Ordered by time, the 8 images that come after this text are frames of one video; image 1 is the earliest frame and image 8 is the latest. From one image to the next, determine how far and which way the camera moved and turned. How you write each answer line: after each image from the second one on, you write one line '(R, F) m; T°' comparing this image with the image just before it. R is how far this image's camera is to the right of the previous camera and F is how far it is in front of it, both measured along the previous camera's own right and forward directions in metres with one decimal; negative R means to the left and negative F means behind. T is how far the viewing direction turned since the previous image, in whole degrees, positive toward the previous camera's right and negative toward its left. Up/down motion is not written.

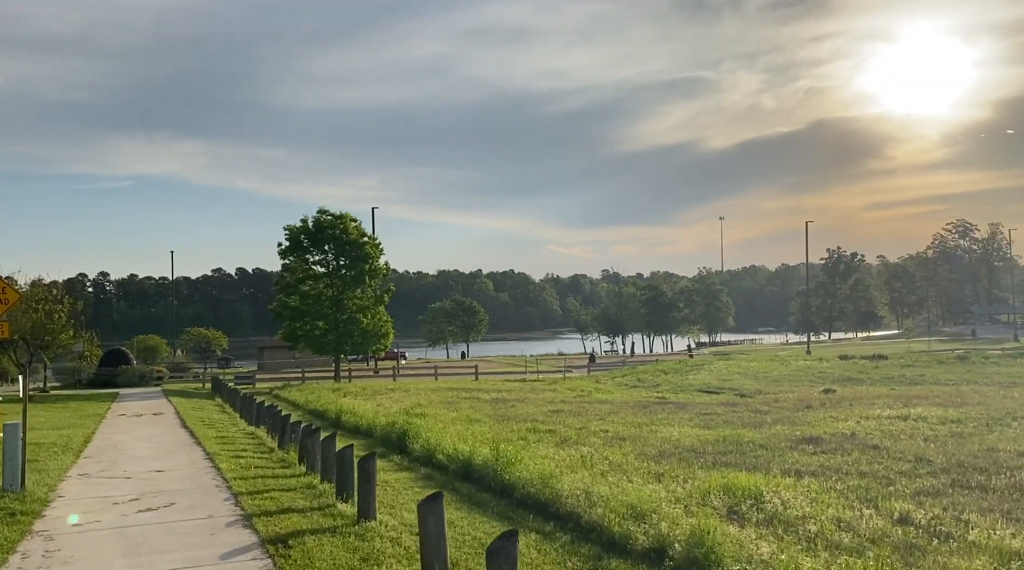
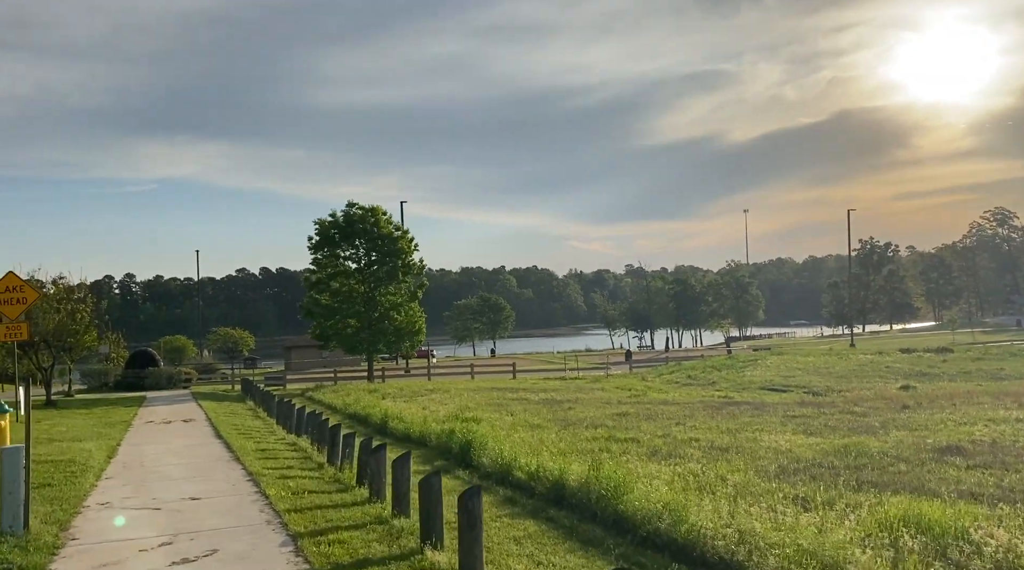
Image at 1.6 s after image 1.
(-0.8, +1.9) m; -1°
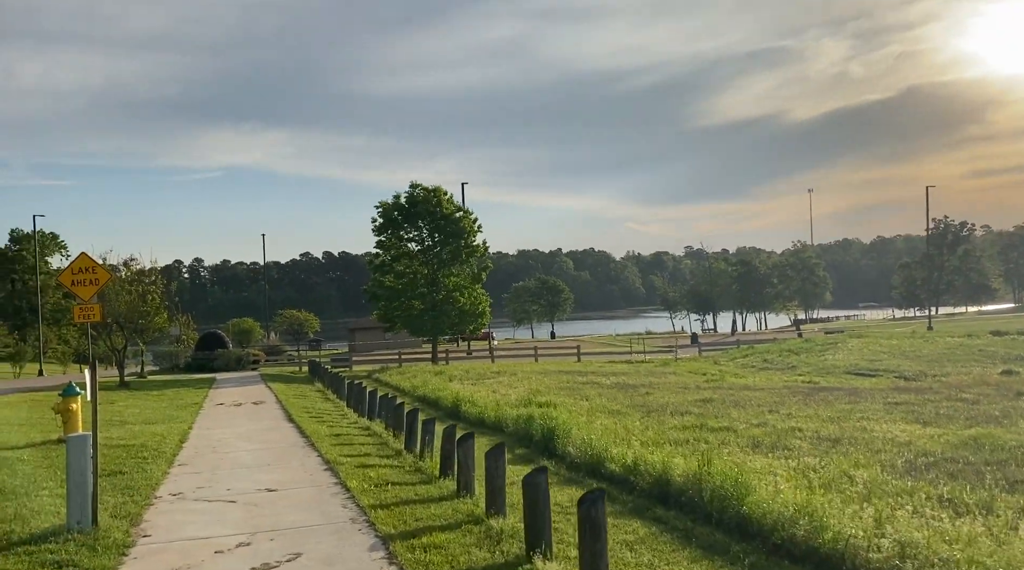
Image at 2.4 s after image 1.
(-0.4, +0.8) m; -4°
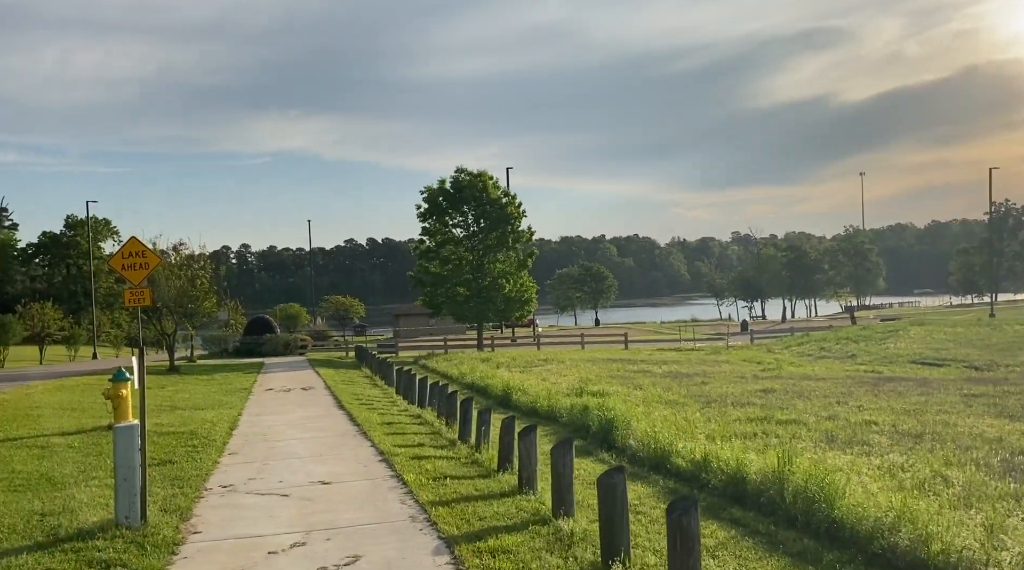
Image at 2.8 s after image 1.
(-0.2, +0.5) m; -3°
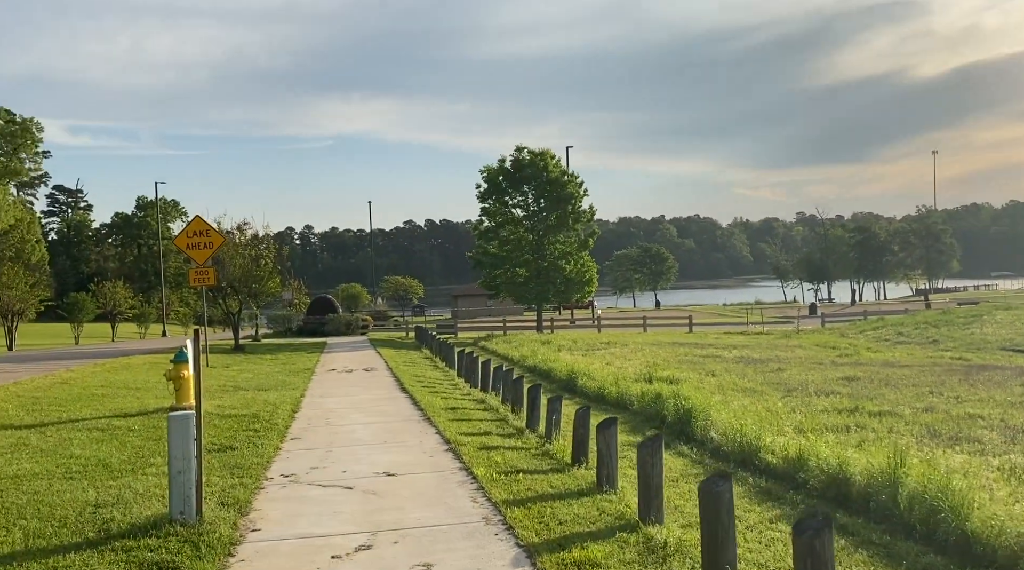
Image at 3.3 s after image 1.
(-0.2, +0.7) m; -4°
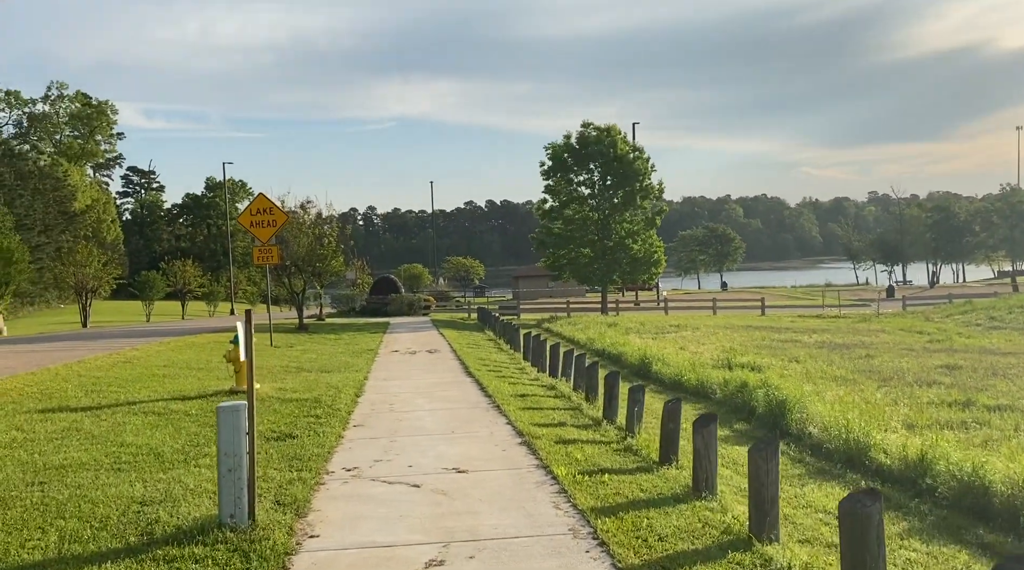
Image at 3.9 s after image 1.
(-0.2, +0.8) m; -4°
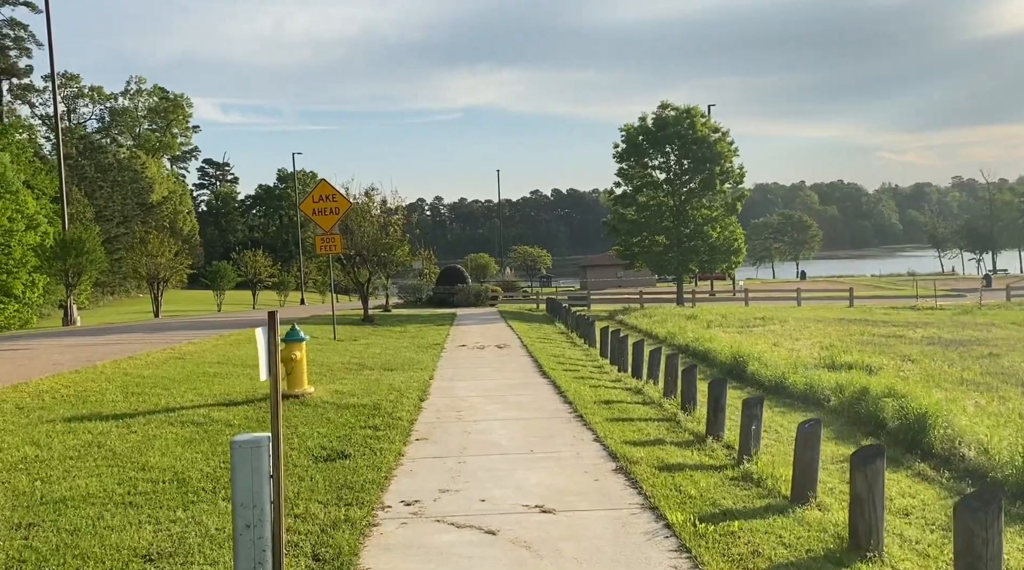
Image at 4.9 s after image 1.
(-0.2, +1.5) m; -4°
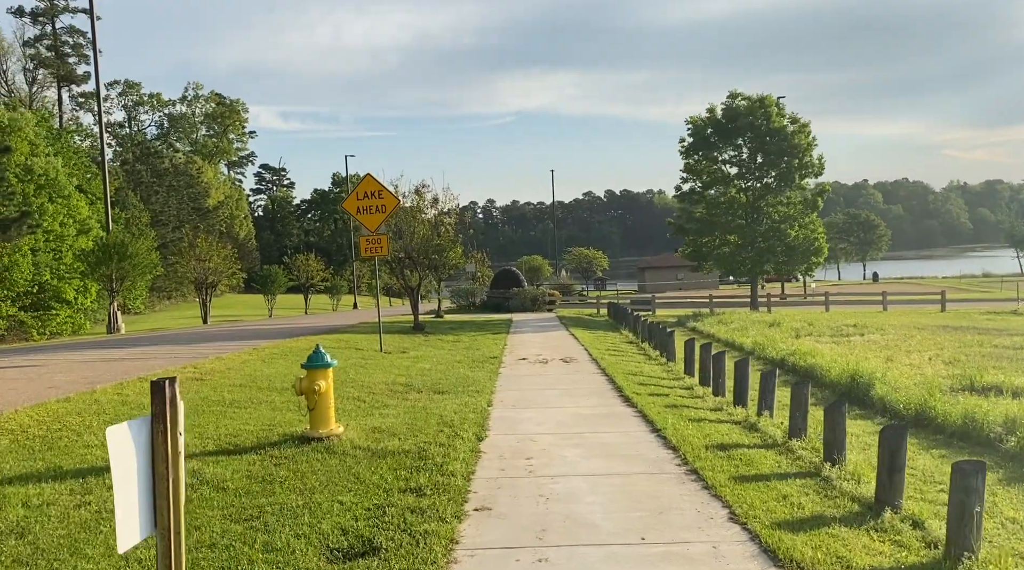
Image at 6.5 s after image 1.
(-0.3, +2.5) m; -3°
